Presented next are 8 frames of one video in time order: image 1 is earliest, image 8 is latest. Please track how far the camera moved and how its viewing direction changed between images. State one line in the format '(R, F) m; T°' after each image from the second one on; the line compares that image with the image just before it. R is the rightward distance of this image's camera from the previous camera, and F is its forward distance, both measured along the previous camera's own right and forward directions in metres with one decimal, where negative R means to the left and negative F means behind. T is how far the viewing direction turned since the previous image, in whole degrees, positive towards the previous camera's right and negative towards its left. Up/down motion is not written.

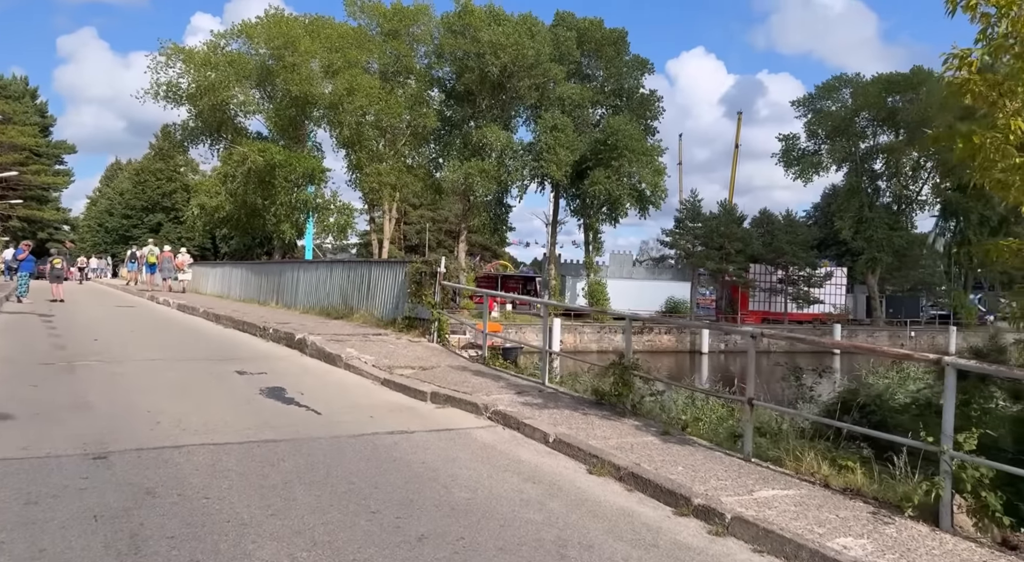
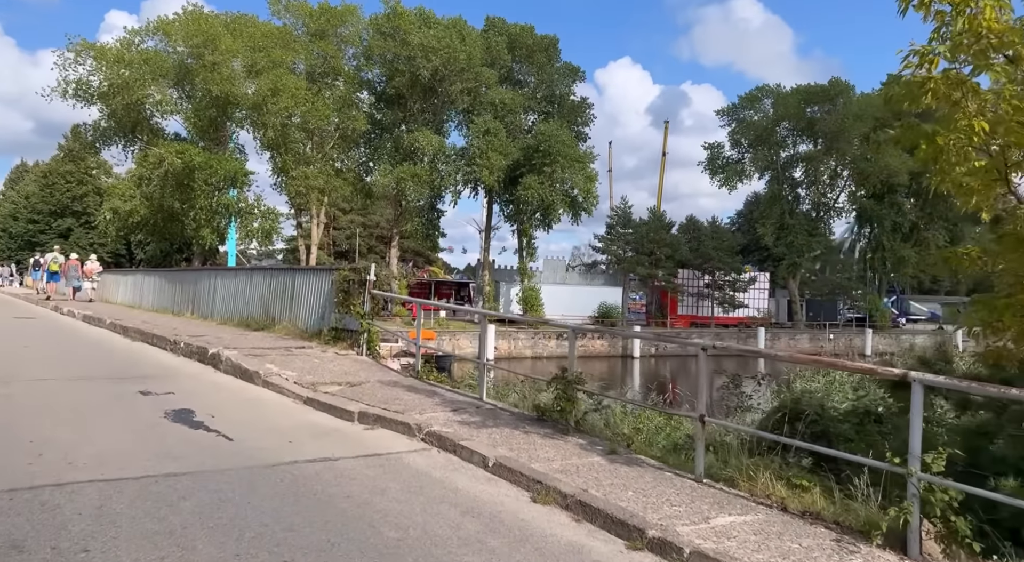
(0.0, +0.4) m; +5°
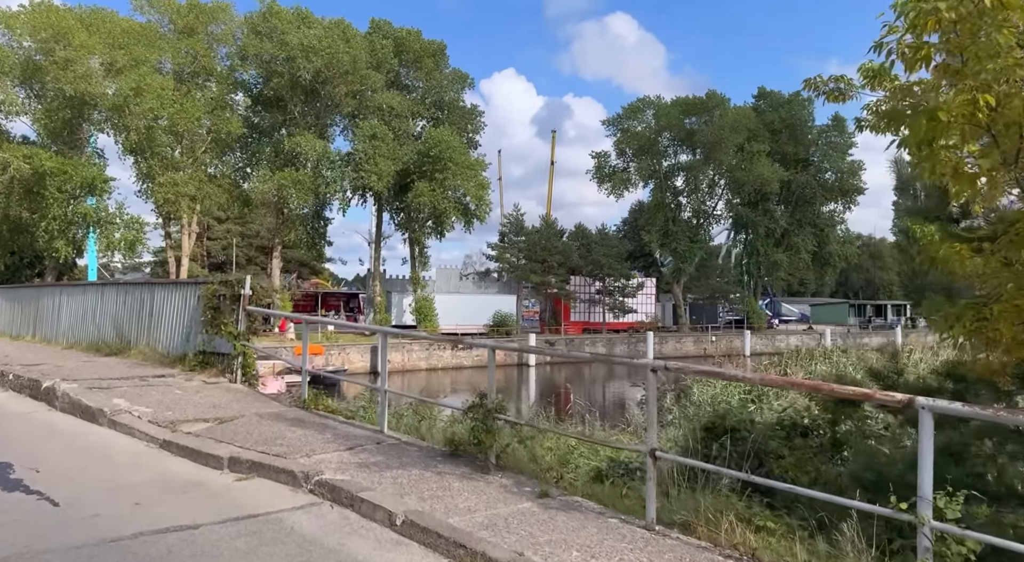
(-0.1, +0.8) m; +8°
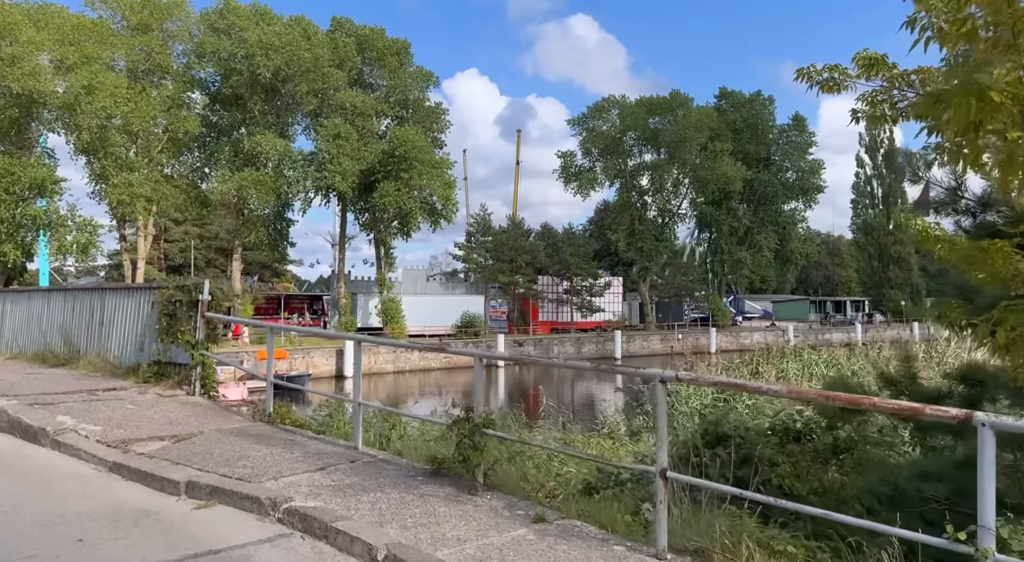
(-0.1, +0.4) m; +2°
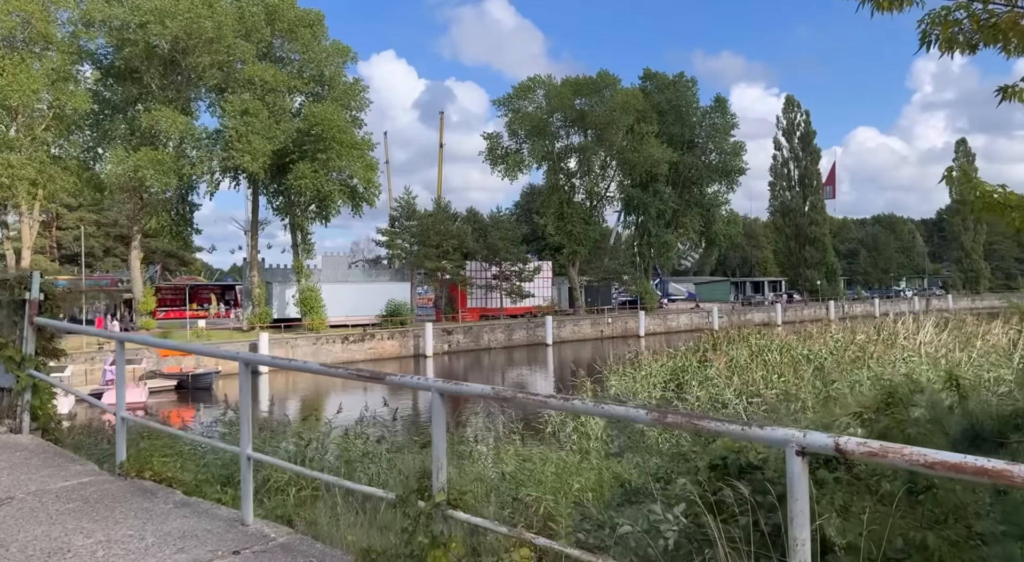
(-0.2, +1.5) m; +5°
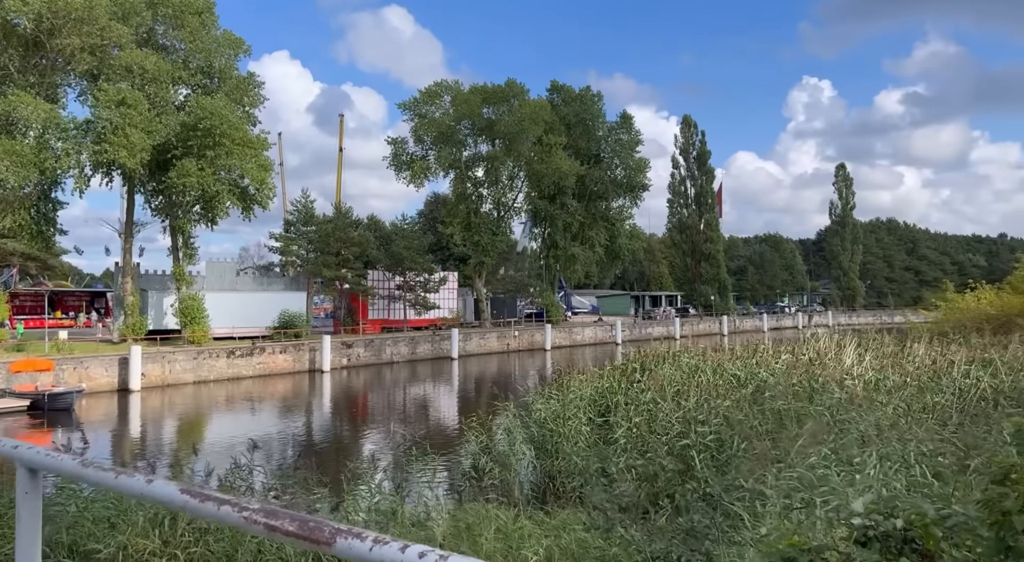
(-0.2, +1.8) m; +7°
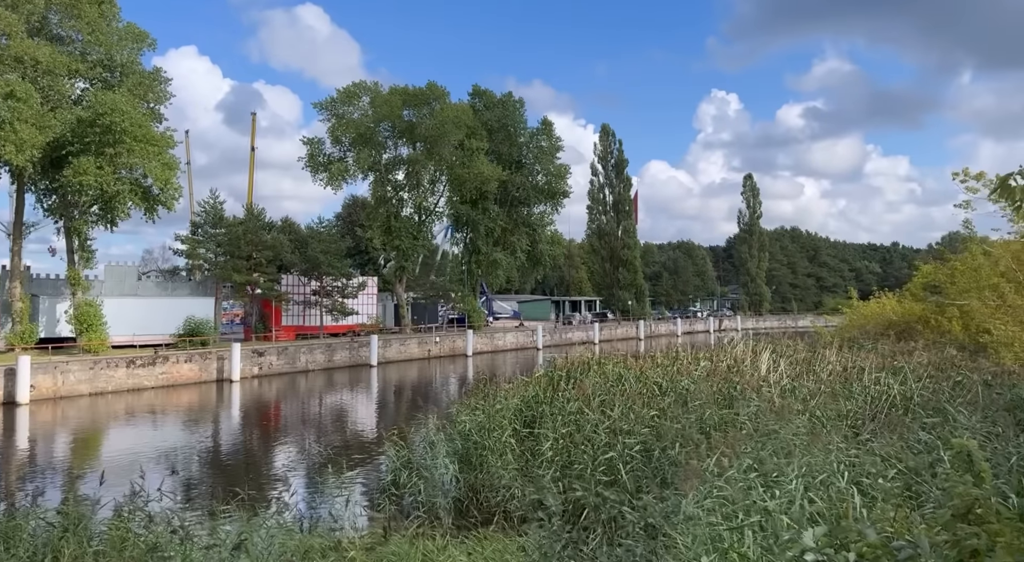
(0.0, +0.6) m; +6°
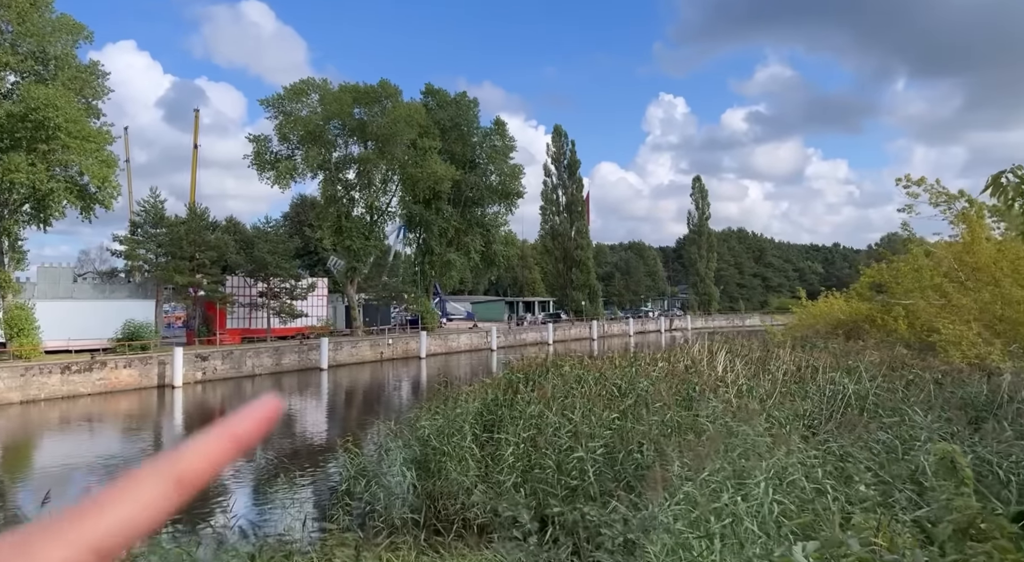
(0.0, +0.4) m; +3°
